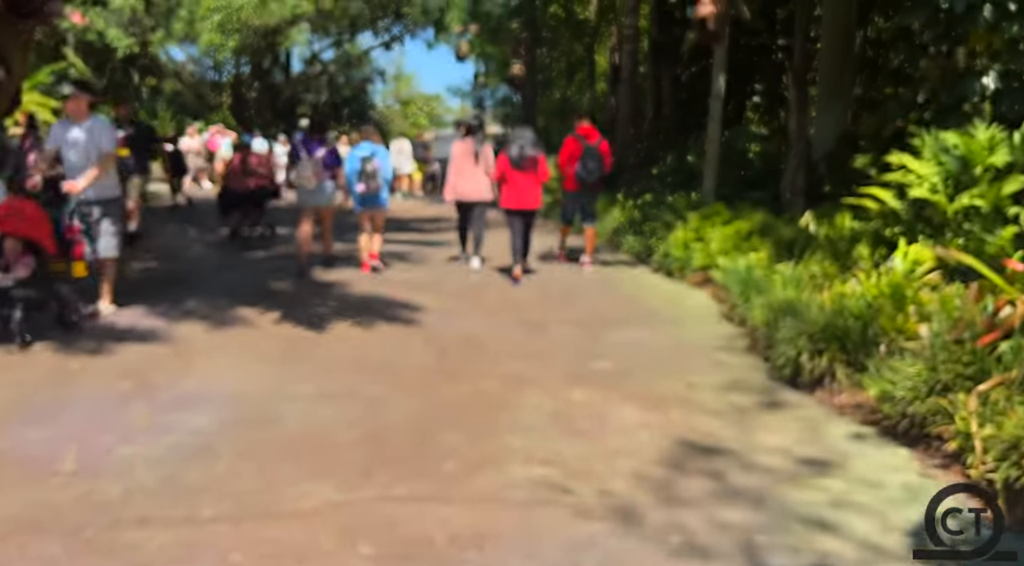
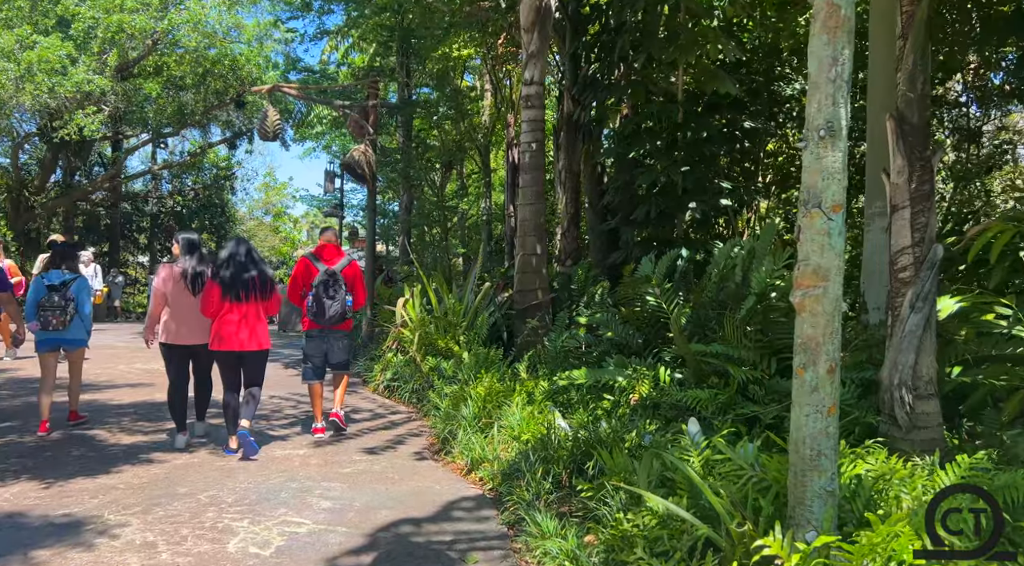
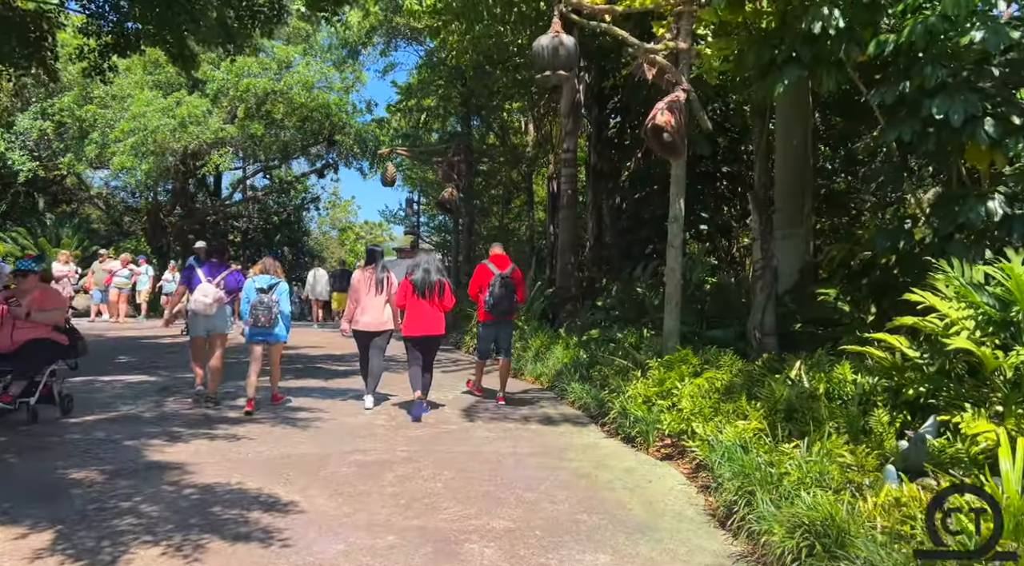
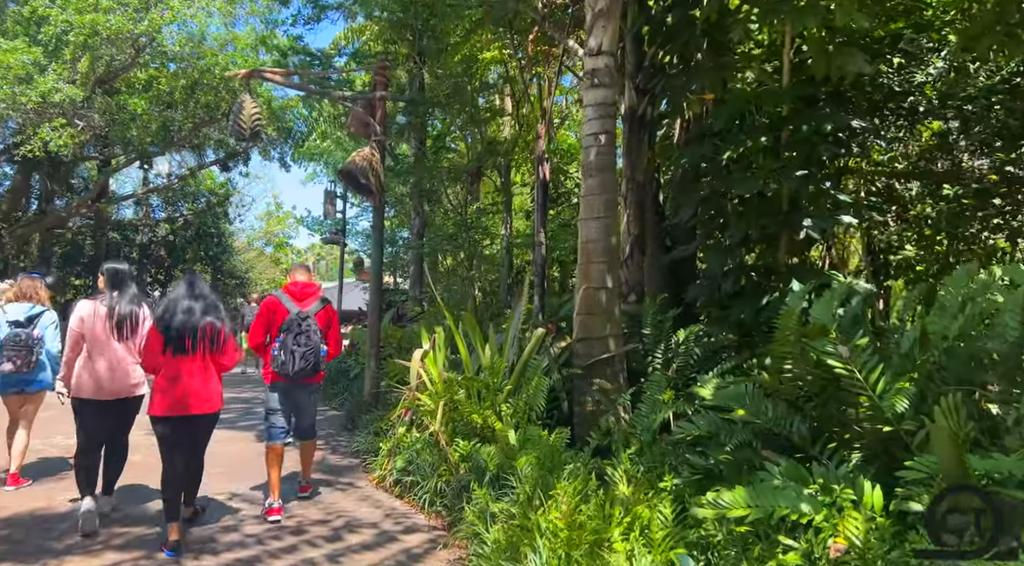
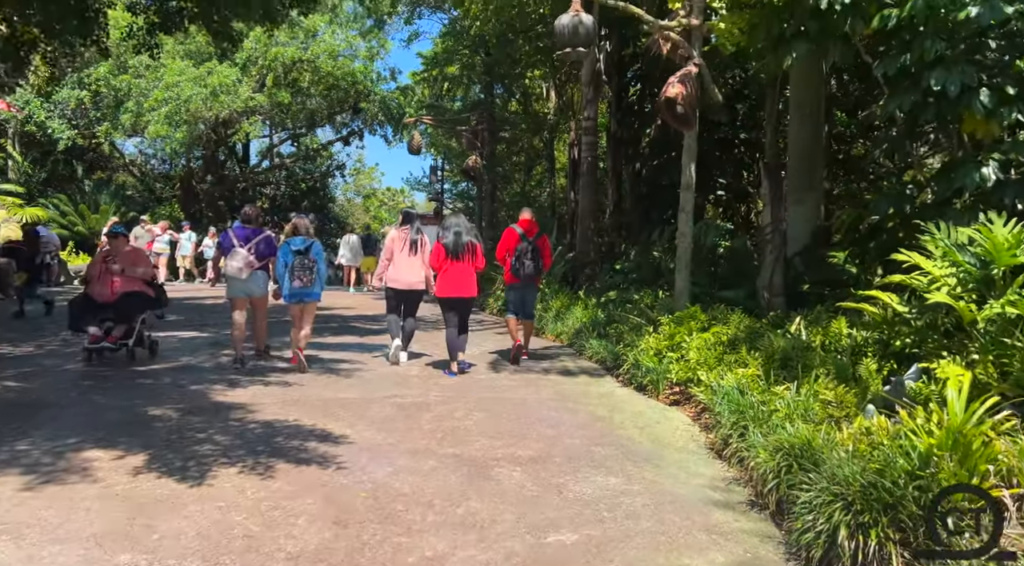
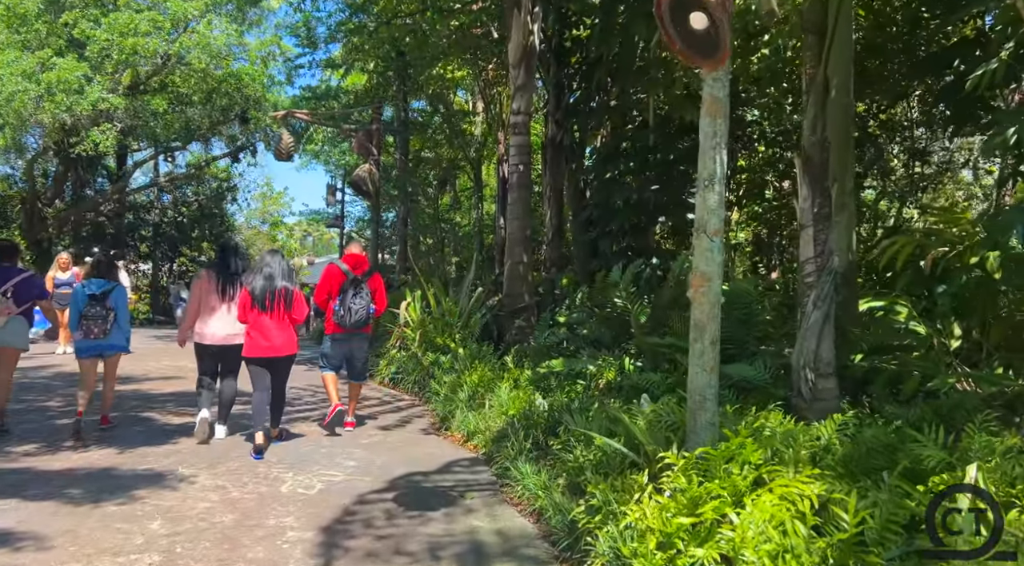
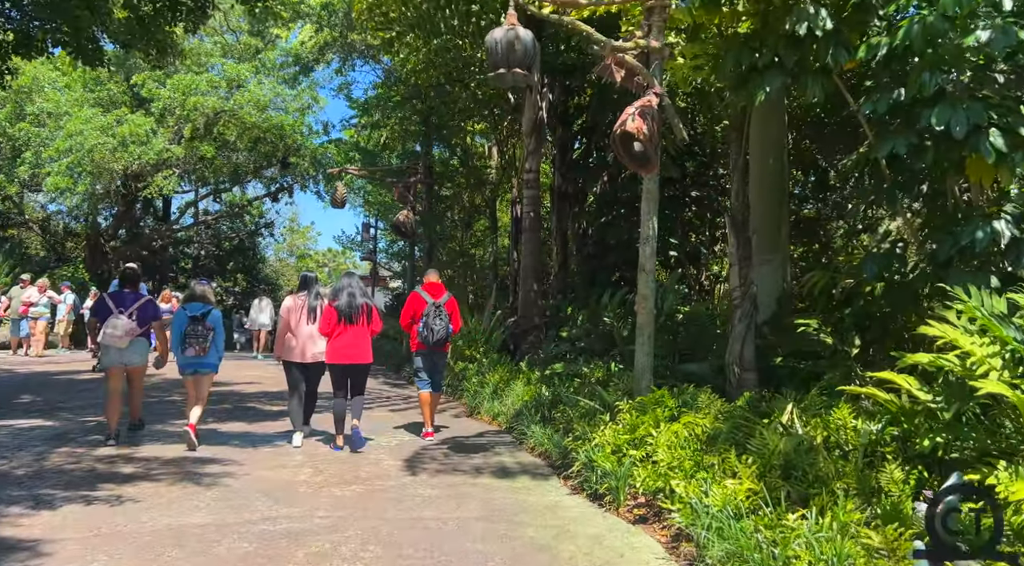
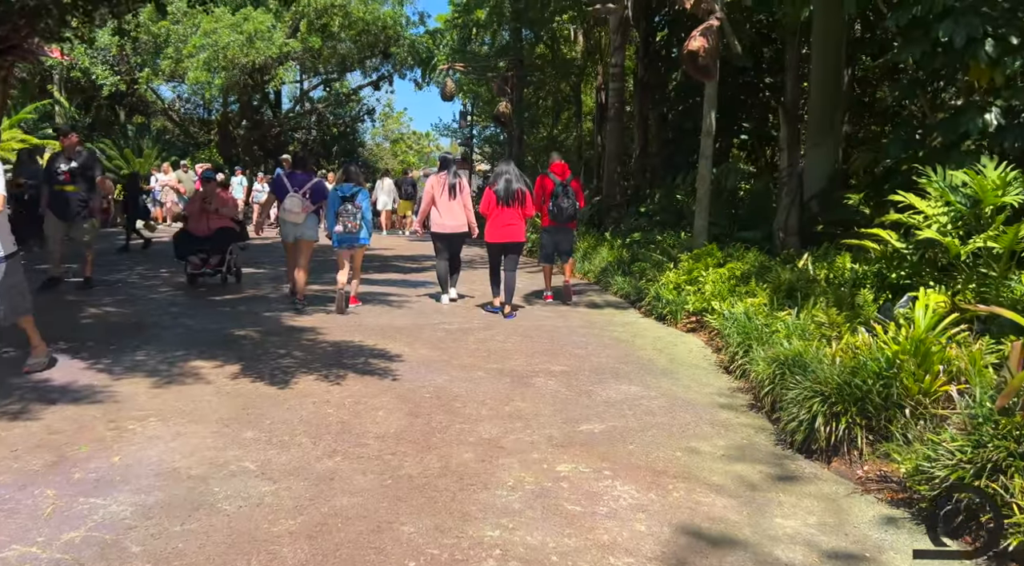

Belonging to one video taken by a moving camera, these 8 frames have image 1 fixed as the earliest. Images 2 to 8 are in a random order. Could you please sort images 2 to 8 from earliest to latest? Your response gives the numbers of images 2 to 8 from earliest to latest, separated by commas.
8, 5, 3, 7, 6, 2, 4
